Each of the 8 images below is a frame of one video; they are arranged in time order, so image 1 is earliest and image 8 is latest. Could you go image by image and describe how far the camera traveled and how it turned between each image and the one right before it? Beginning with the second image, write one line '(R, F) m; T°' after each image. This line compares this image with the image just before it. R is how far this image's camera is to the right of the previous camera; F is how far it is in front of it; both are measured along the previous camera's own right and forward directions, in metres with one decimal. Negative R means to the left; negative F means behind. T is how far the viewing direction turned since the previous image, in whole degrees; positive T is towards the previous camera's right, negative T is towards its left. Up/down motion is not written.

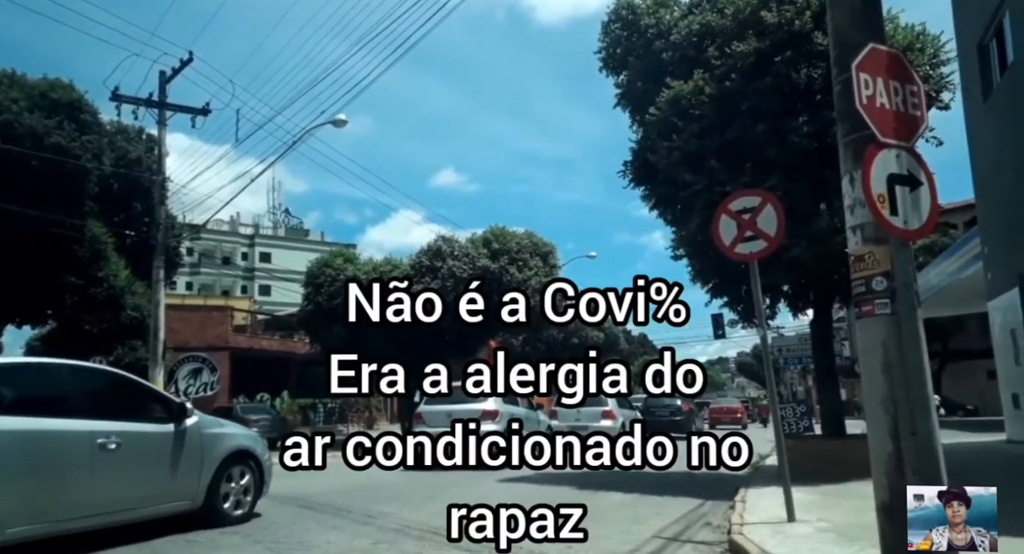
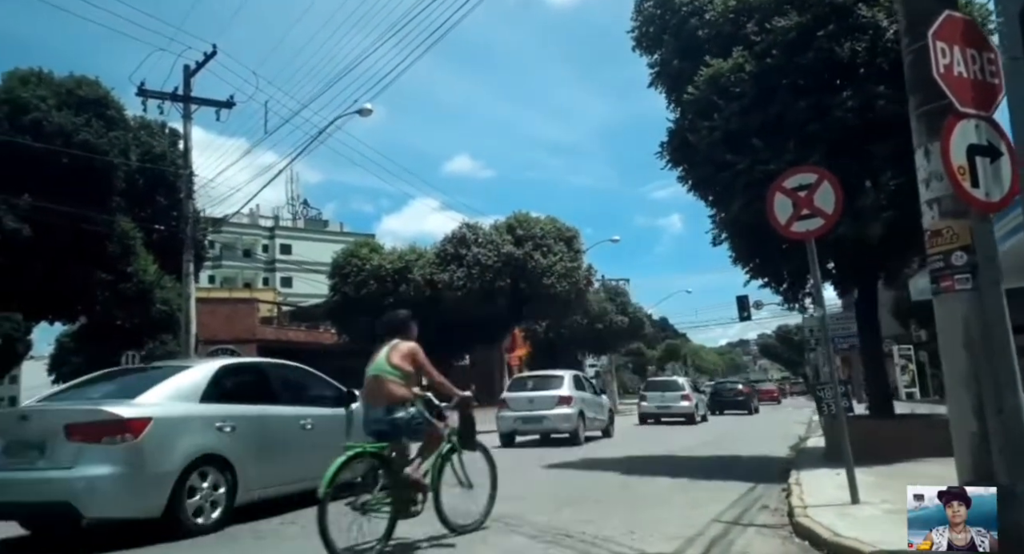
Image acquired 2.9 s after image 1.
(-0.4, +0.1) m; -1°
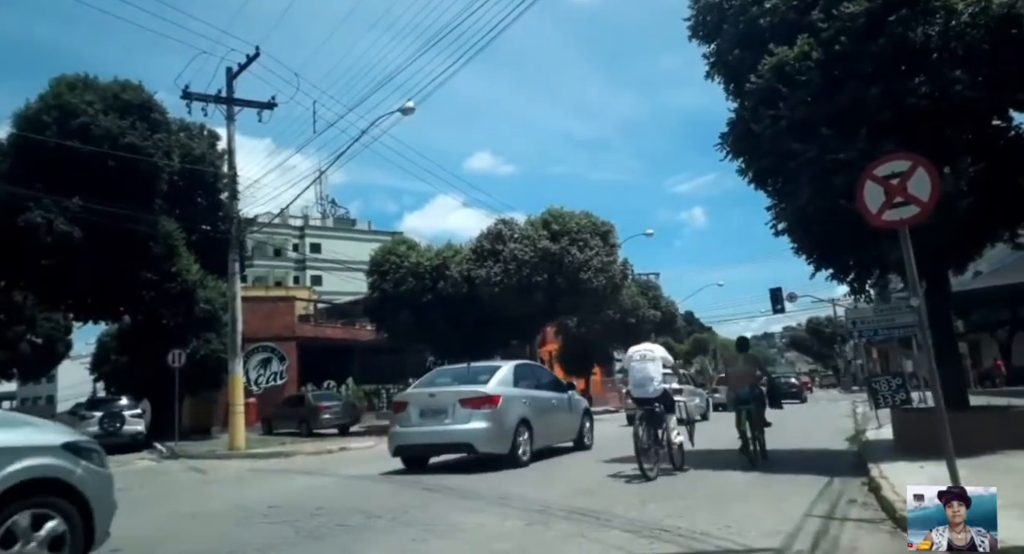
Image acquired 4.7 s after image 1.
(-0.8, 0.0) m; -1°
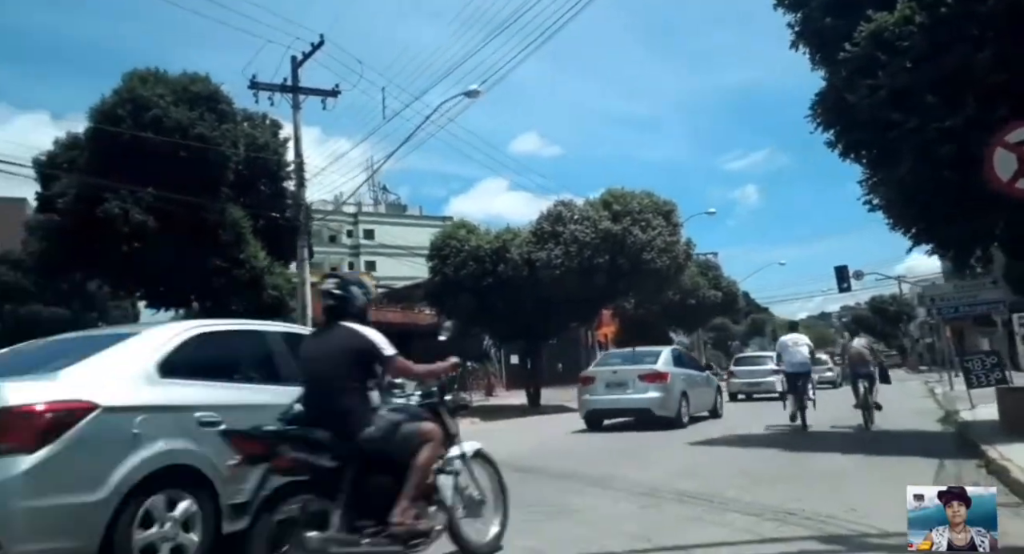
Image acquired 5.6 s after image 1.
(-0.7, +0.1) m; -4°
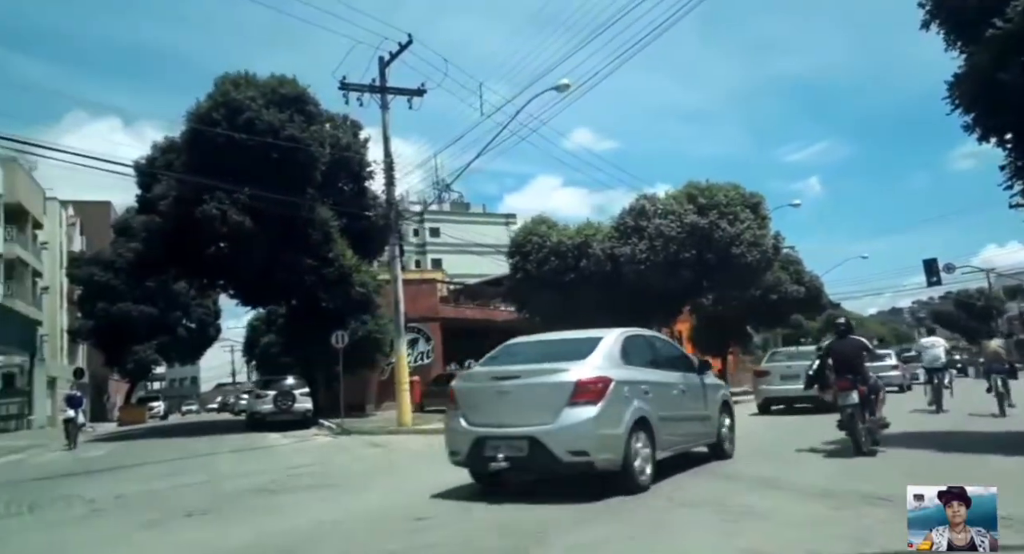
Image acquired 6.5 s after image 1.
(-1.4, +0.1) m; -4°
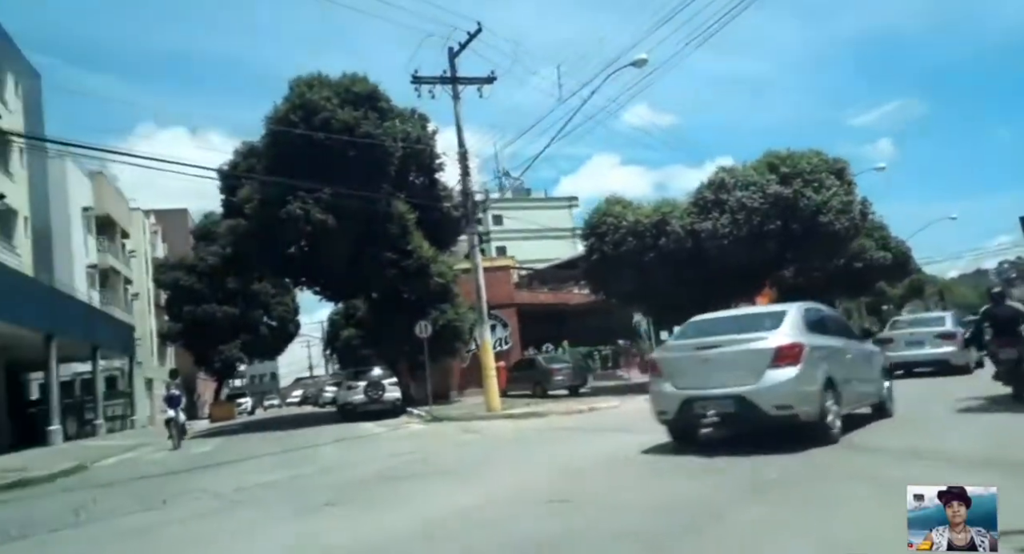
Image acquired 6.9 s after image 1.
(-0.9, +0.1) m; -5°
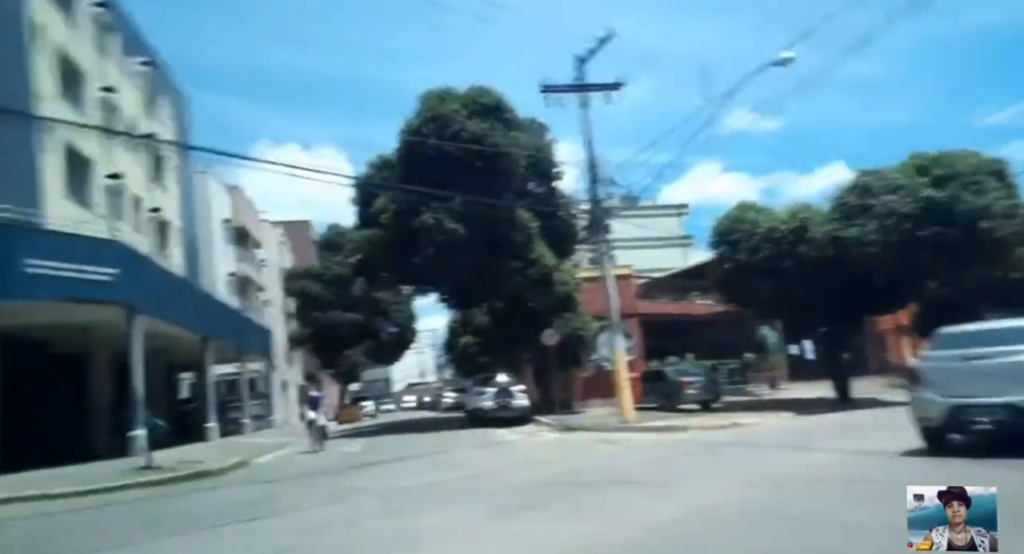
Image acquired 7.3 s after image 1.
(-1.4, -0.1) m; -8°
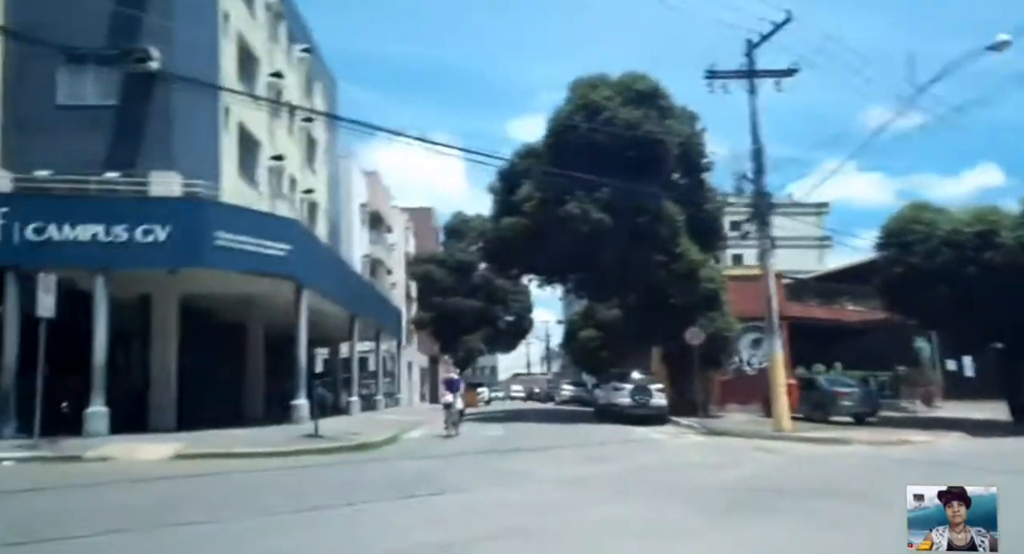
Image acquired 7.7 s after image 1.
(-2.0, +0.1) m; -8°
